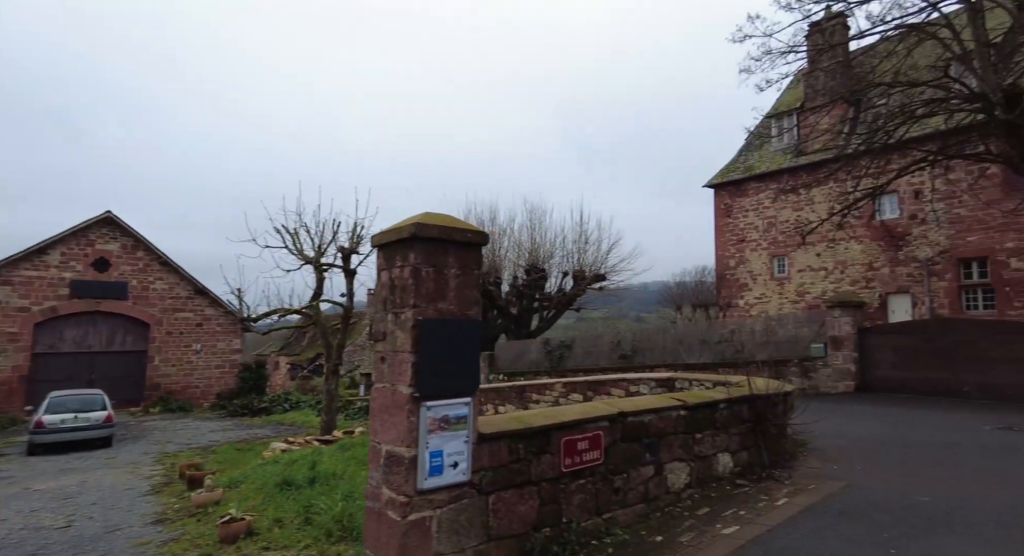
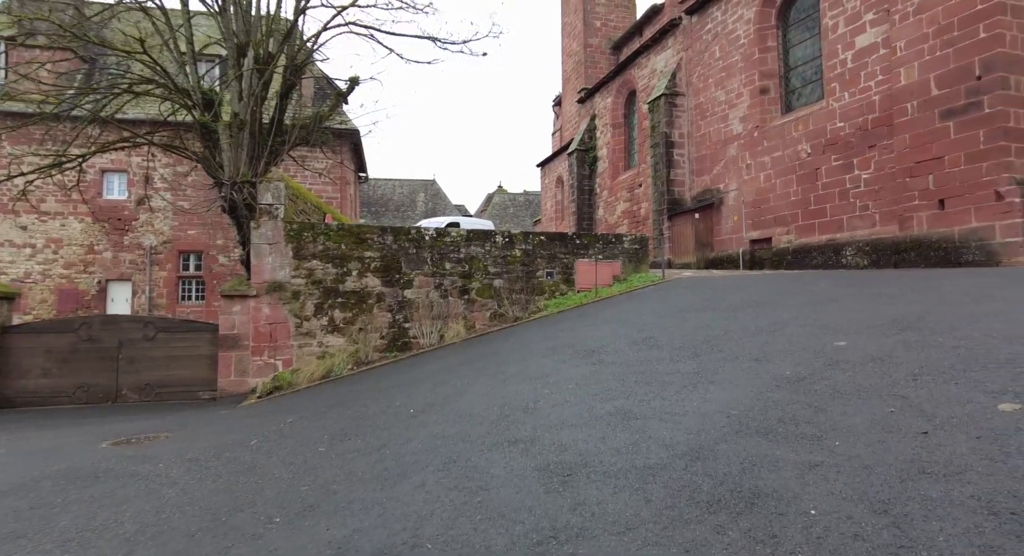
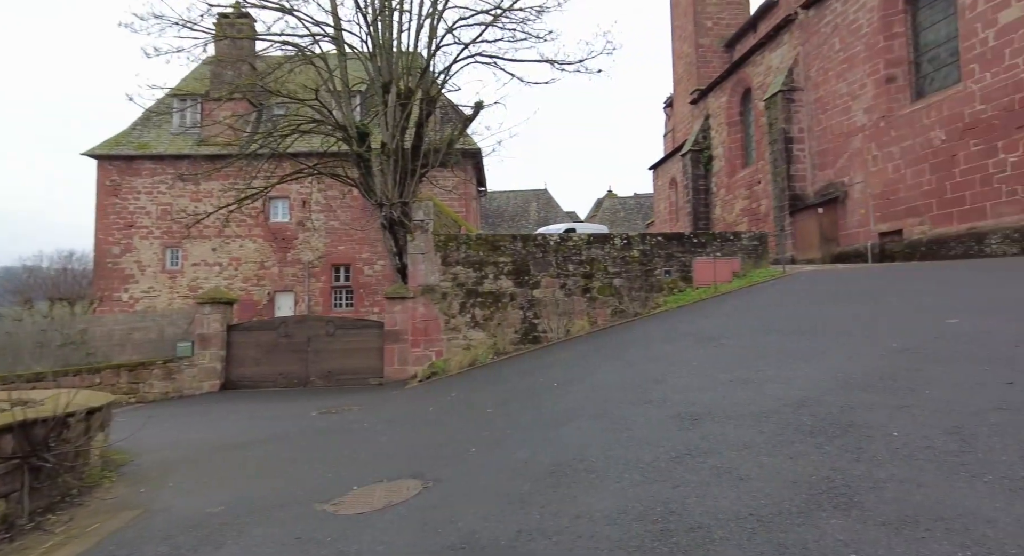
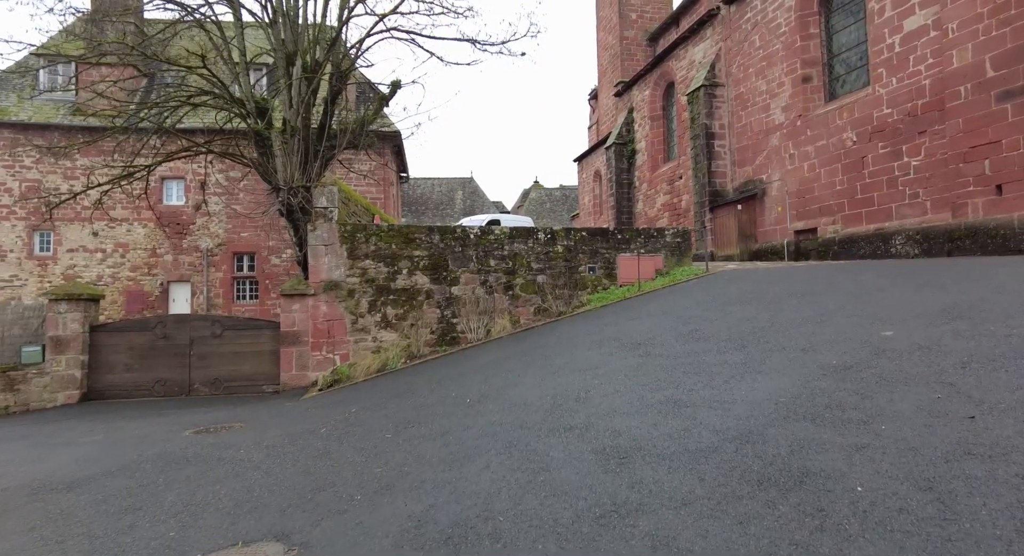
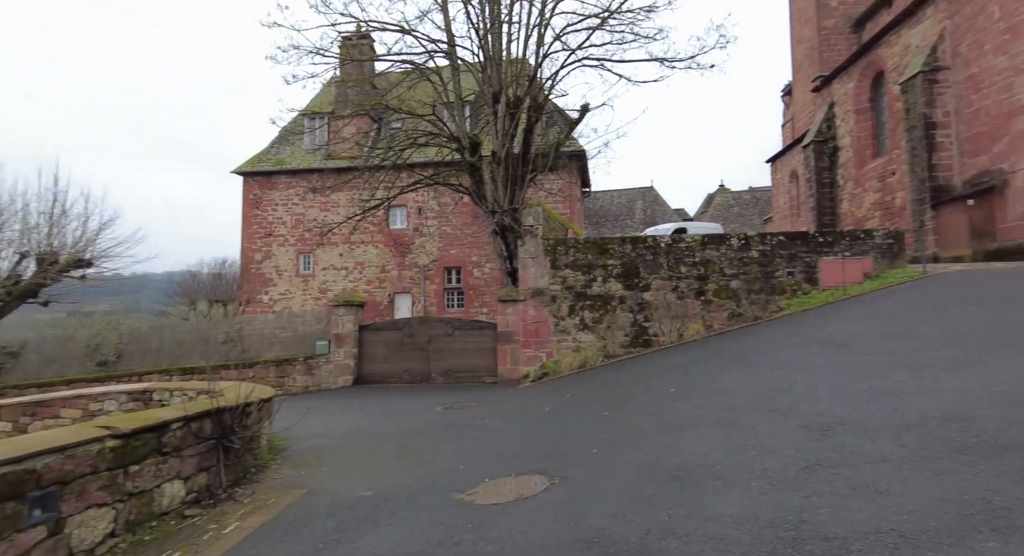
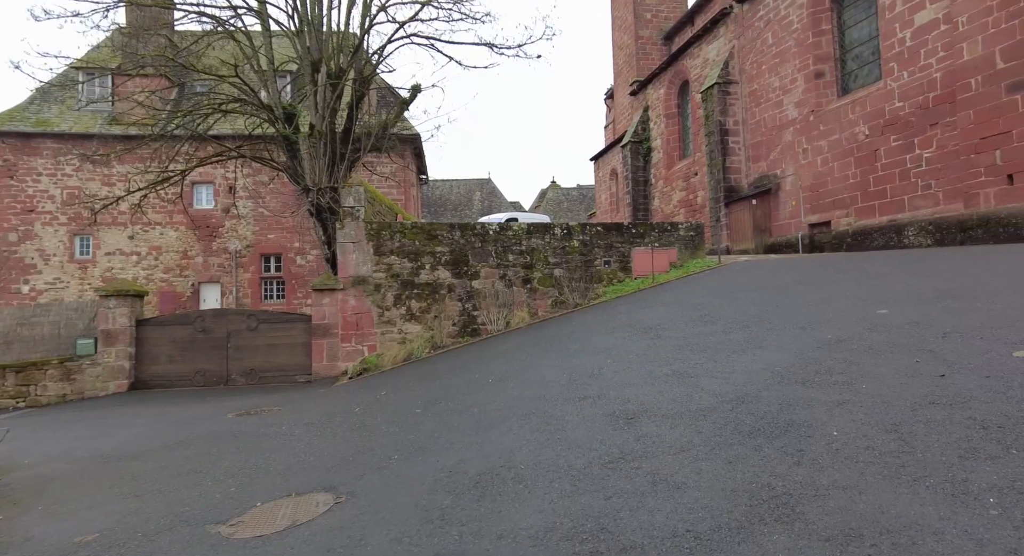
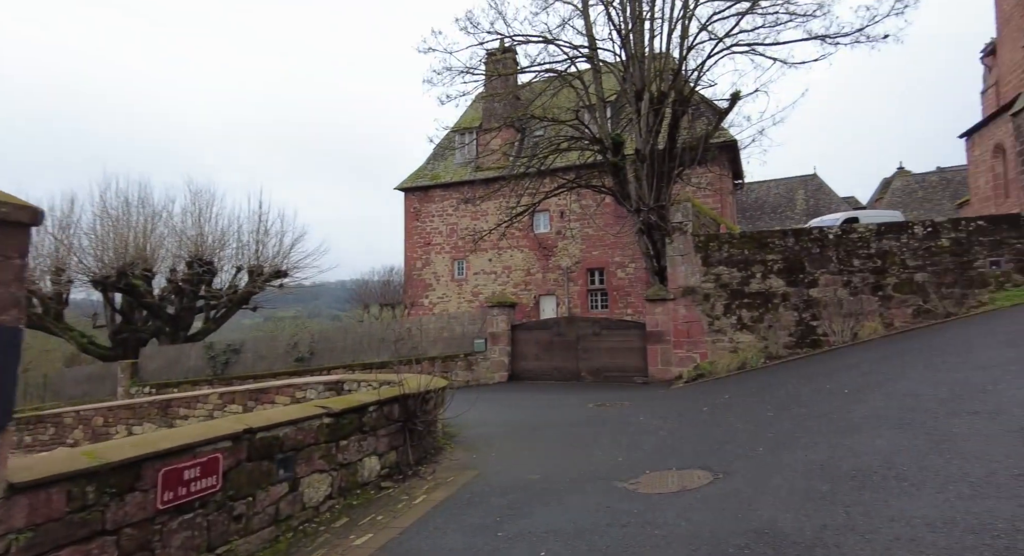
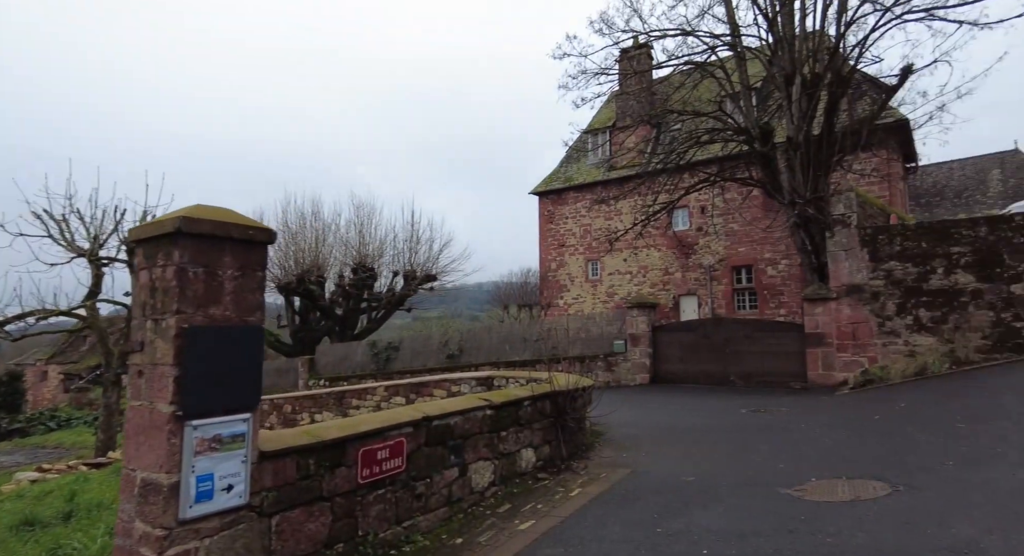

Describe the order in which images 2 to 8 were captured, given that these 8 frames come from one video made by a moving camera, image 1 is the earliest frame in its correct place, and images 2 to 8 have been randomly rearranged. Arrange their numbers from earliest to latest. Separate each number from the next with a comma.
8, 7, 5, 3, 6, 4, 2
